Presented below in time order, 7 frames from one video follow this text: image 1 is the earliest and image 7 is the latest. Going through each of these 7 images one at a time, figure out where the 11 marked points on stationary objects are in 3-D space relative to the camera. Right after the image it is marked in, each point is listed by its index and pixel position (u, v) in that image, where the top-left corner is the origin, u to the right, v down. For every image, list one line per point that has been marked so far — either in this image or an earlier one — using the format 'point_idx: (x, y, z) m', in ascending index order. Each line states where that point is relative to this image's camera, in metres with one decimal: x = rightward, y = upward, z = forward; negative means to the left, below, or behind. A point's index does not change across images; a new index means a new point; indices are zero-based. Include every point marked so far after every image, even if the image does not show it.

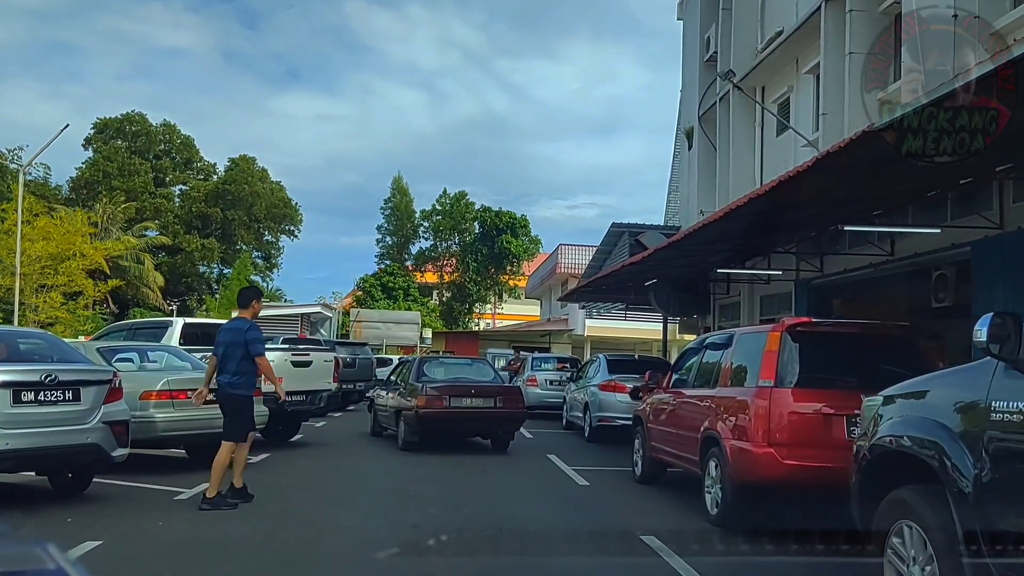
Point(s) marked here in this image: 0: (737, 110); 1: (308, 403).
0: (+5.0, +4.0, +19.1) m
1: (-3.0, -1.7, +12.7) m
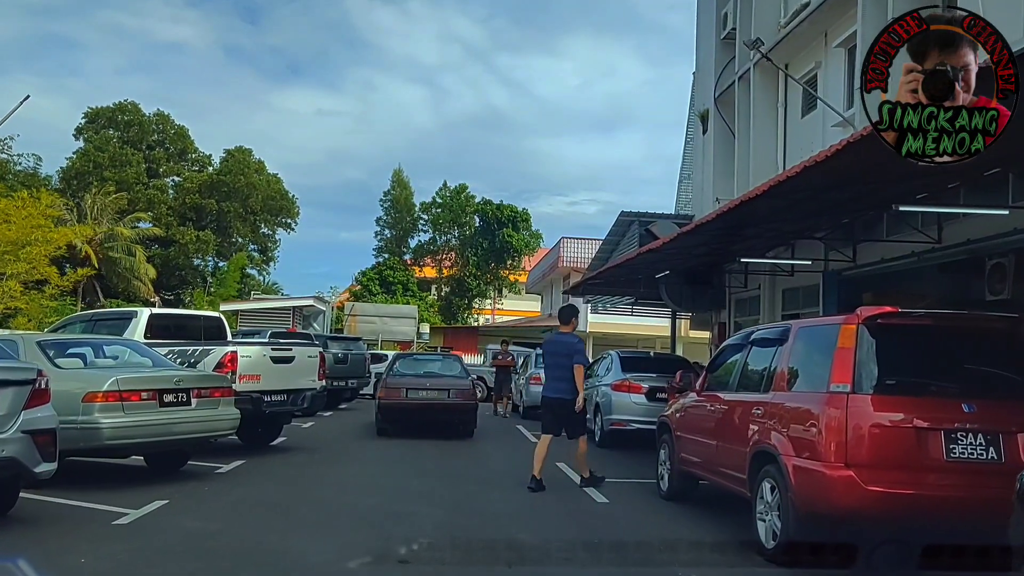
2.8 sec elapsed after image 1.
0: (+5.1, +4.1, +17.7) m
1: (-3.0, -1.5, +11.4) m
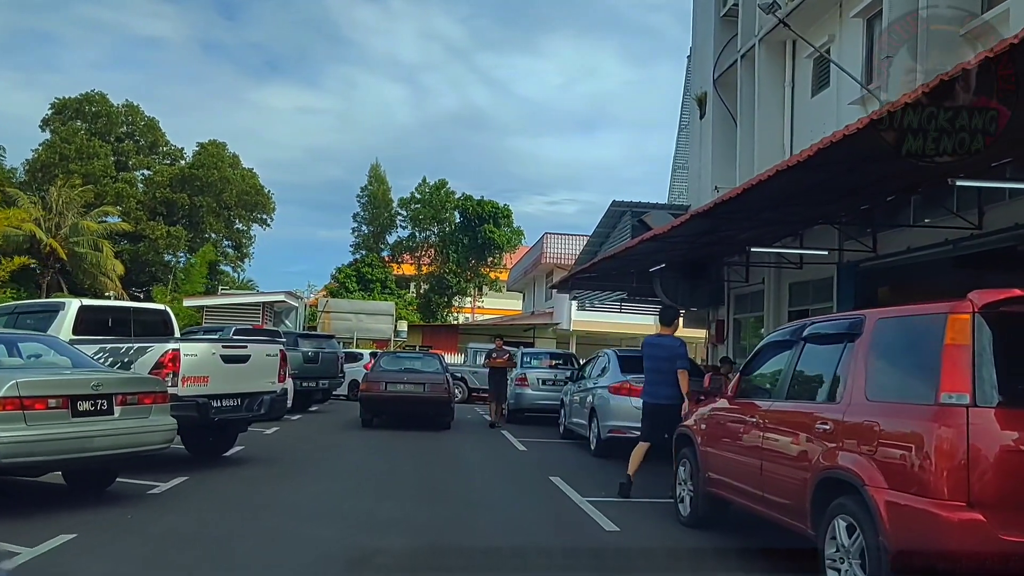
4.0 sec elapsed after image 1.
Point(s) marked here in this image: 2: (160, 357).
0: (+4.9, +4.2, +16.4) m
1: (-3.1, -1.4, +9.9) m
2: (-3.7, -0.7, +8.9) m
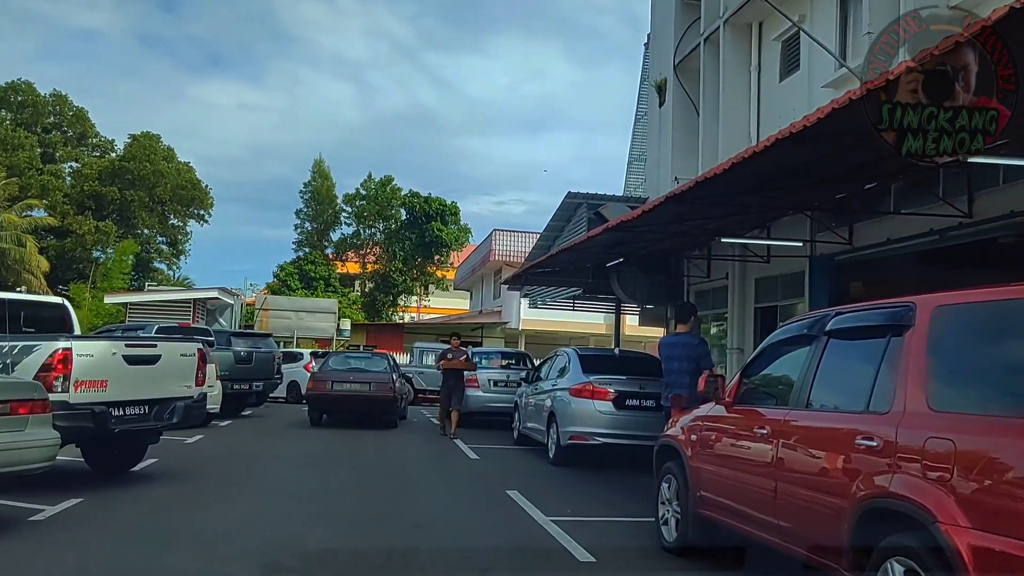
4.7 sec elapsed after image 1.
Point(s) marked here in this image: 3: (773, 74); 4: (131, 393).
0: (+4.0, +4.3, +15.5) m
1: (-3.6, -1.3, +8.5) m
2: (-4.1, -0.6, +7.6) m
3: (+4.6, +3.7, +14.9) m
4: (-3.7, -1.0, +8.3) m
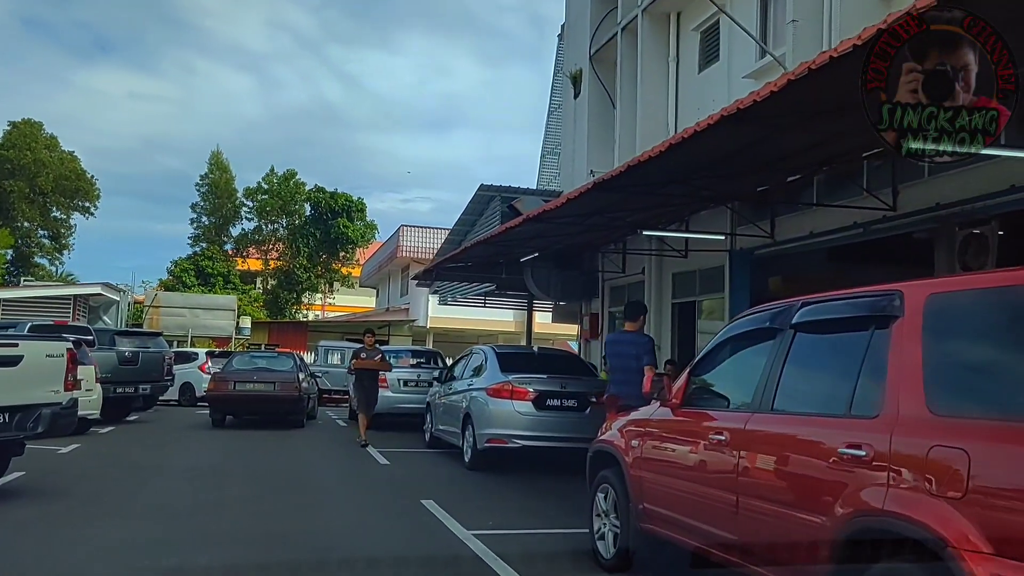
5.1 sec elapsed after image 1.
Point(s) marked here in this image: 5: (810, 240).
0: (+2.4, +4.4, +15.2) m
1: (-4.3, -1.2, +7.4) m
2: (-4.8, -0.5, +6.4) m
3: (+3.1, +3.8, +14.6) m
4: (-4.4, -0.9, +7.2) m
5: (+3.9, +0.6, +11.2) m
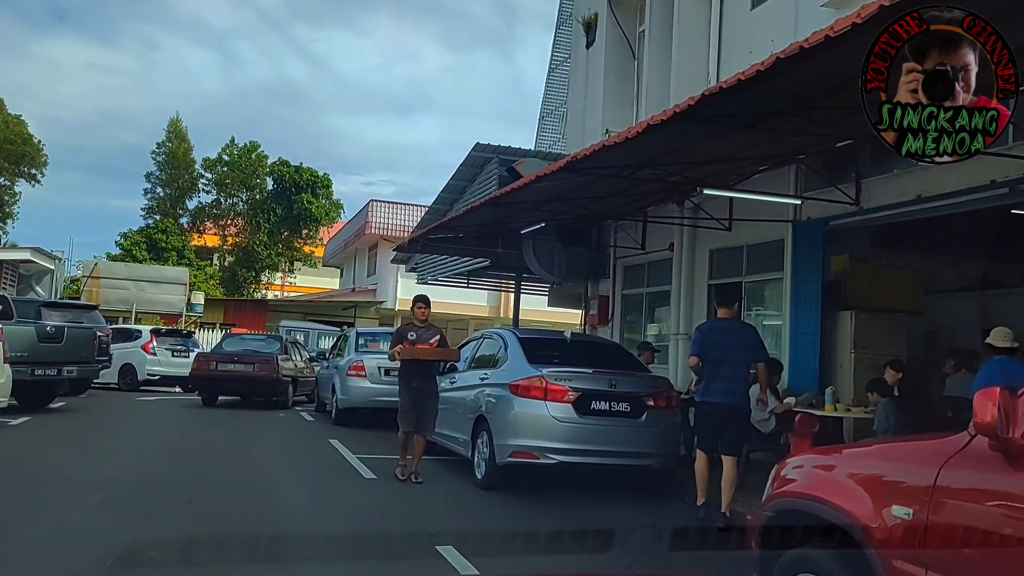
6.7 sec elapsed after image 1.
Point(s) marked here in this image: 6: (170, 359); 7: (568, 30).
0: (+2.6, +4.7, +12.8) m
1: (-3.9, -0.8, +4.8) m
2: (-4.3, -0.2, +3.7) m
3: (+3.3, +4.1, +12.2) m
4: (-4.0, -0.6, +4.5) m
5: (+4.2, +0.9, +8.9) m
6: (-7.5, -1.6, +18.7) m
7: (+1.1, +5.2, +17.4) m
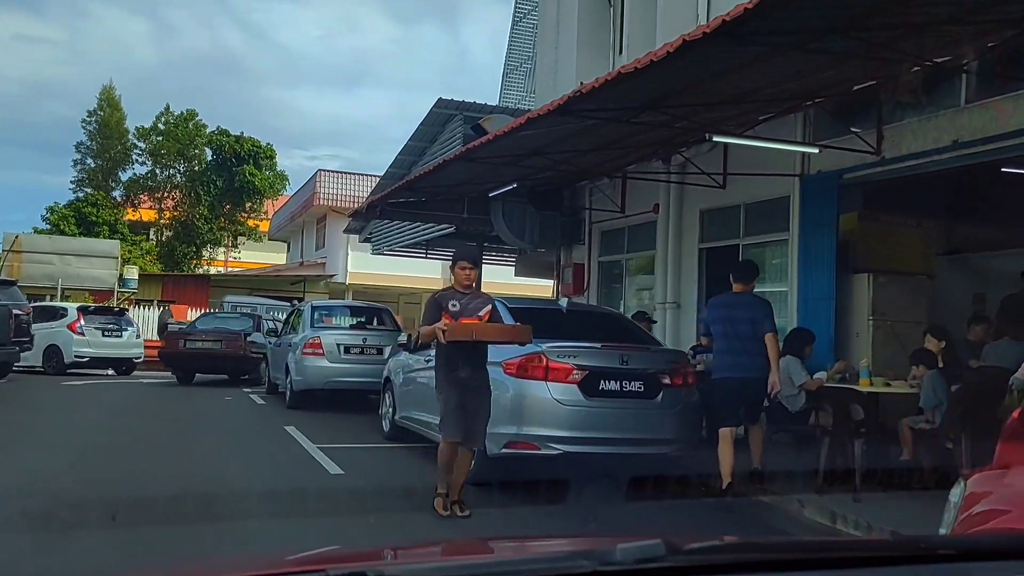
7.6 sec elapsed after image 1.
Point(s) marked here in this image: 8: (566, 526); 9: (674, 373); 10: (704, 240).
0: (+2.2, +5.2, +11.6) m
1: (-3.8, -0.7, +3.3) m
2: (-4.1, 0.0, +2.3) m
3: (+2.9, +4.6, +11.0) m
4: (-3.8, -0.4, +3.1) m
5: (+4.1, +1.3, +7.9) m
6: (-8.2, -1.0, +17.0) m
7: (+0.4, +5.8, +16.1) m
8: (+0.4, -1.8, +5.9) m
9: (+1.3, -0.7, +6.8) m
10: (+2.6, +0.6, +11.6) m
